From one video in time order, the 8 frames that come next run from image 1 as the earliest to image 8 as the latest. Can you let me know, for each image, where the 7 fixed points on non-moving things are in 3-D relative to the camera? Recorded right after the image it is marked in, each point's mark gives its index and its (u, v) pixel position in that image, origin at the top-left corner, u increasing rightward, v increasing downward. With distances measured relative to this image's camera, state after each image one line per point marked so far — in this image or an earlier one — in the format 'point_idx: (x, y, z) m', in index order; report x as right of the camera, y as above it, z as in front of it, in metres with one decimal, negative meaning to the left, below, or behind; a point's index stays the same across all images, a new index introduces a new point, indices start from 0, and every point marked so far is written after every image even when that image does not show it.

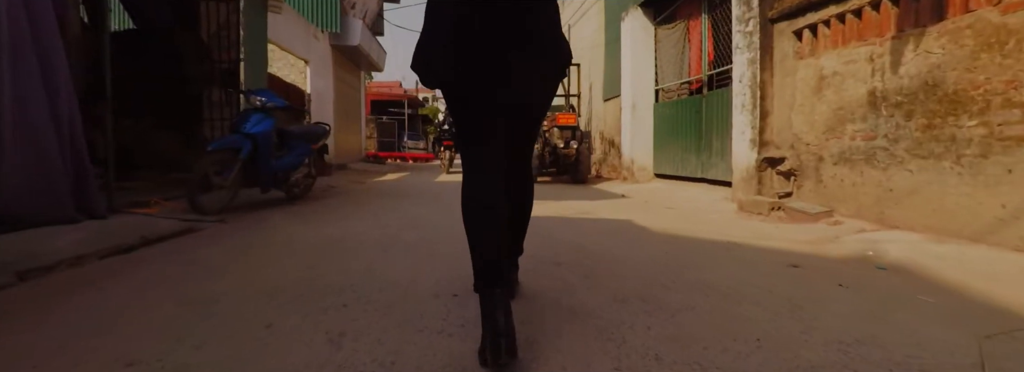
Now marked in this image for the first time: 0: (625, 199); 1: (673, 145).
0: (+1.4, -0.1, +6.1) m
1: (+2.3, +0.6, +7.3) m
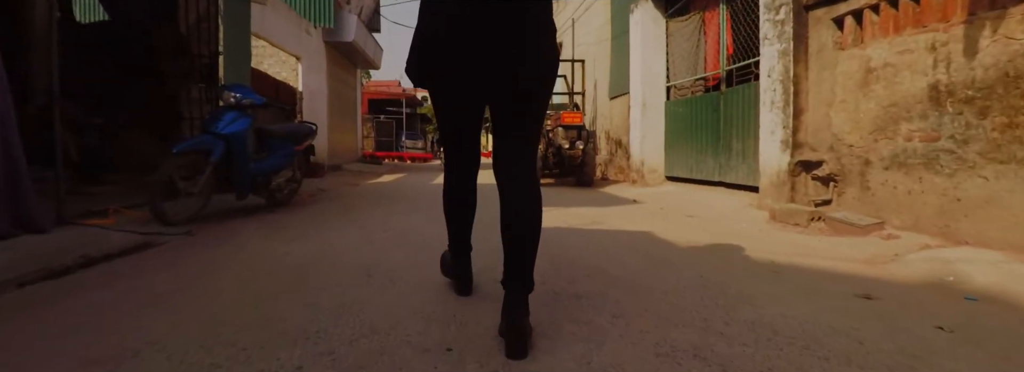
0: (+1.4, -0.2, +5.6) m
1: (+2.3, +0.5, +6.8) m
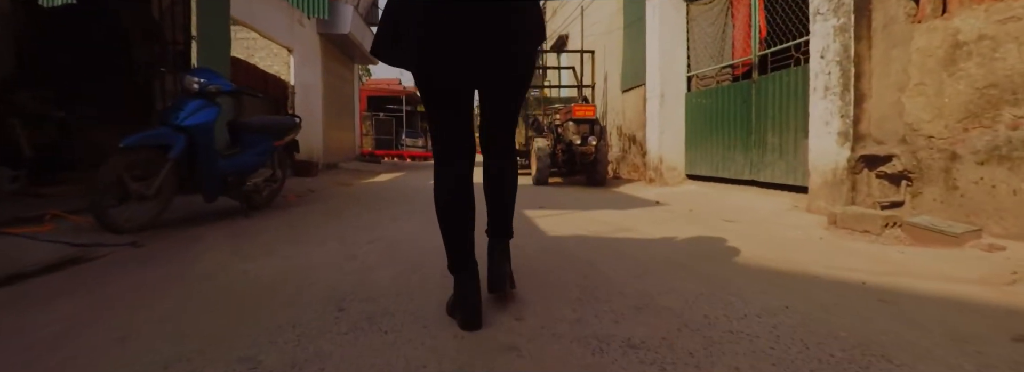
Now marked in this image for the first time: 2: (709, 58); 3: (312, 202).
0: (+1.5, -0.2, +4.9) m
1: (+2.4, +0.5, +6.2) m
2: (+2.4, +1.6, +6.3) m
3: (-2.2, -0.2, +5.5) m
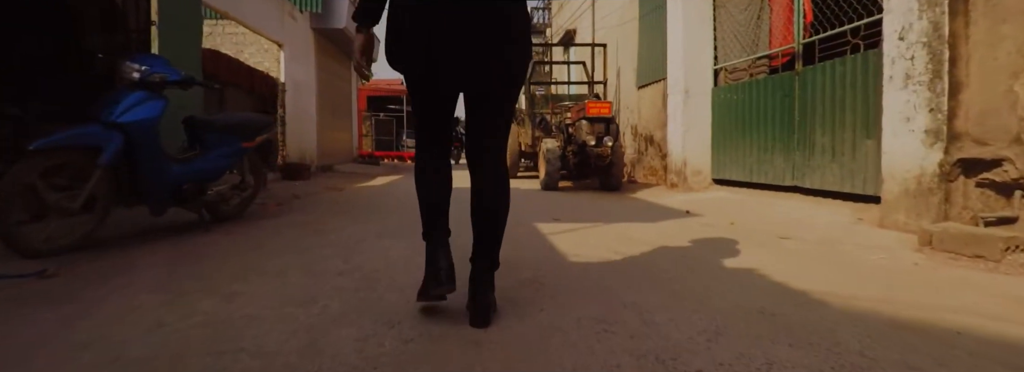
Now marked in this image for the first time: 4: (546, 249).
0: (+1.5, -0.3, +4.3) m
1: (+2.5, +0.5, +5.5) m
2: (+2.5, +1.5, +5.6) m
3: (-2.1, -0.2, +4.8) m
4: (+0.2, -0.4, +3.0) m
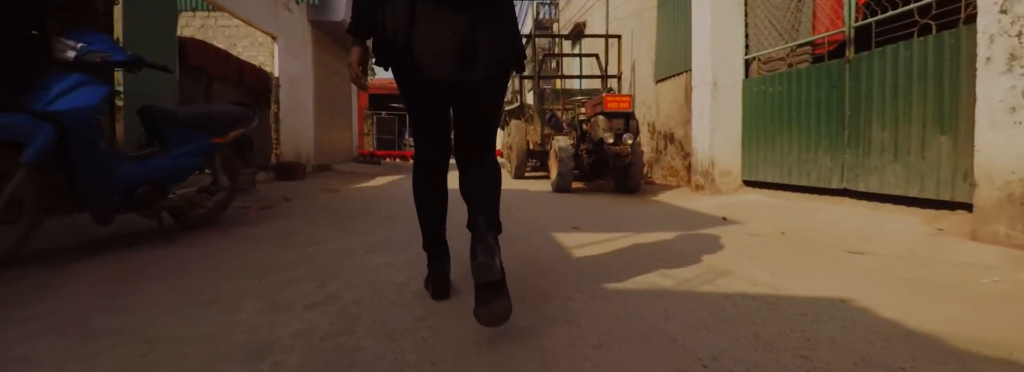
0: (+1.6, -0.3, +3.7) m
1: (+2.6, +0.5, +5.0) m
2: (+2.6, +1.5, +5.1) m
3: (-2.0, -0.3, +4.3) m
4: (+0.3, -0.4, +2.4) m
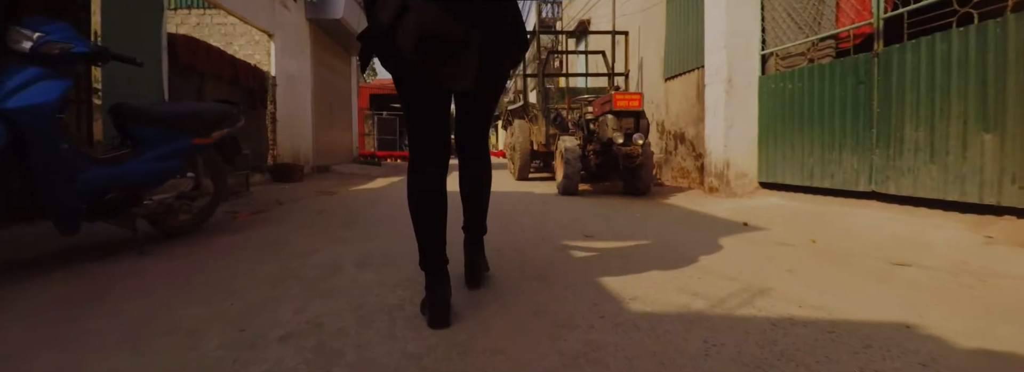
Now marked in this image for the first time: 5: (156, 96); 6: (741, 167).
0: (+1.7, -0.3, +3.4) m
1: (+2.6, +0.4, +4.7) m
2: (+2.6, +1.5, +4.8) m
3: (-1.9, -0.3, +4.0) m
4: (+0.3, -0.4, +2.2) m
5: (-3.1, +0.8, +4.4) m
6: (+2.3, +0.2, +5.2) m
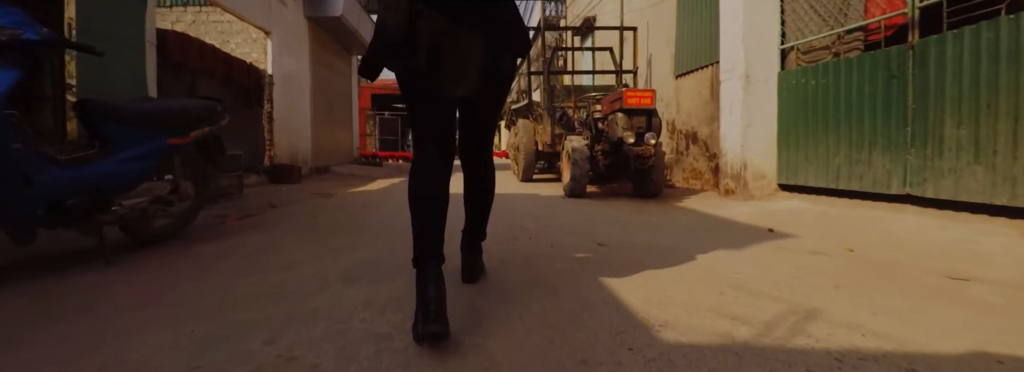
0: (+1.7, -0.3, +3.1) m
1: (+2.7, +0.4, +4.4) m
2: (+2.7, +1.4, +4.5) m
3: (-1.9, -0.3, +3.8) m
4: (+0.3, -0.4, +1.9) m
5: (-3.0, +0.8, +4.1) m
6: (+2.4, +0.2, +4.9) m
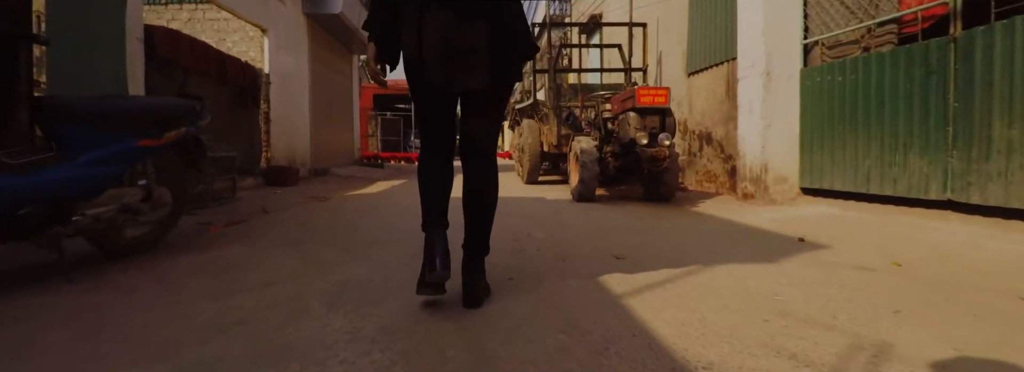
0: (+1.8, -0.4, +2.9) m
1: (+2.7, +0.4, +4.1) m
2: (+2.7, +1.4, +4.2) m
3: (-1.9, -0.3, +3.5) m
4: (+0.4, -0.4, +1.6) m
5: (-3.0, +0.7, +3.9) m
6: (+2.4, +0.1, +4.6) m
